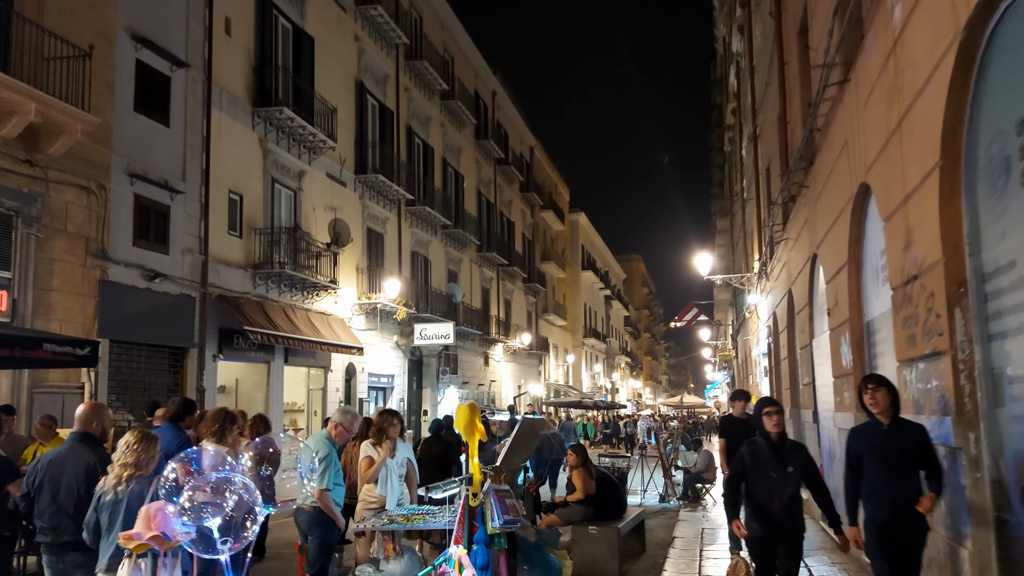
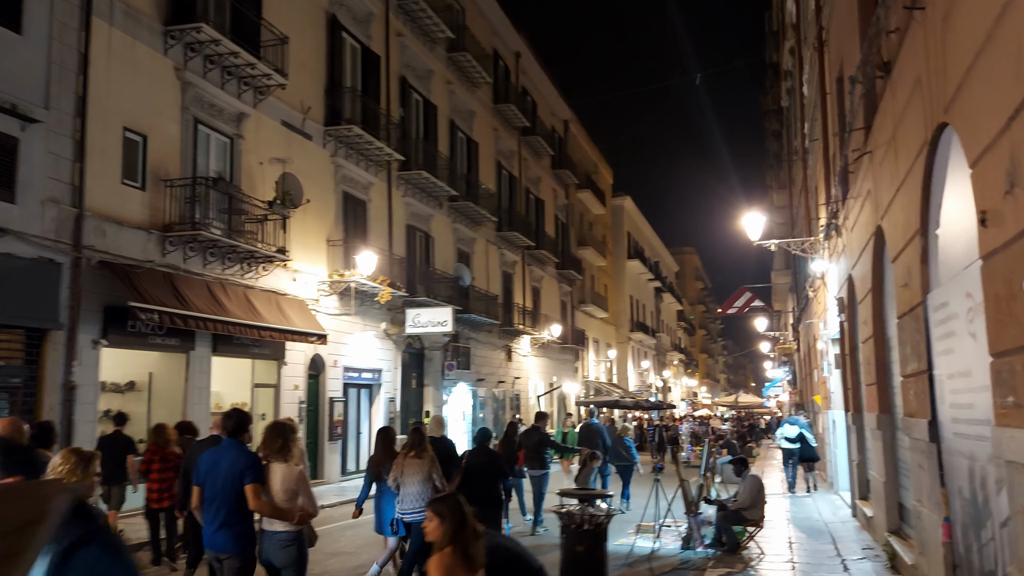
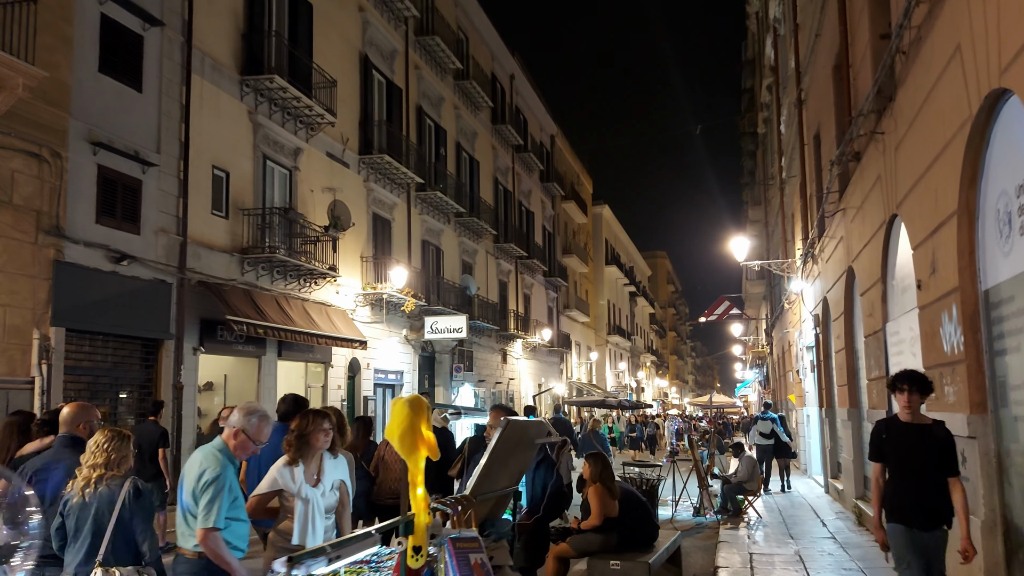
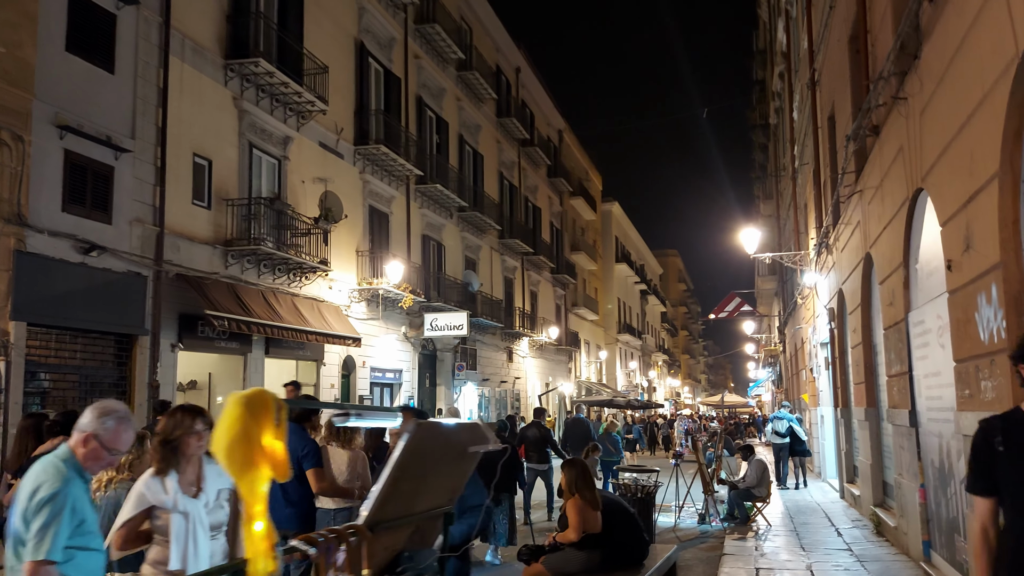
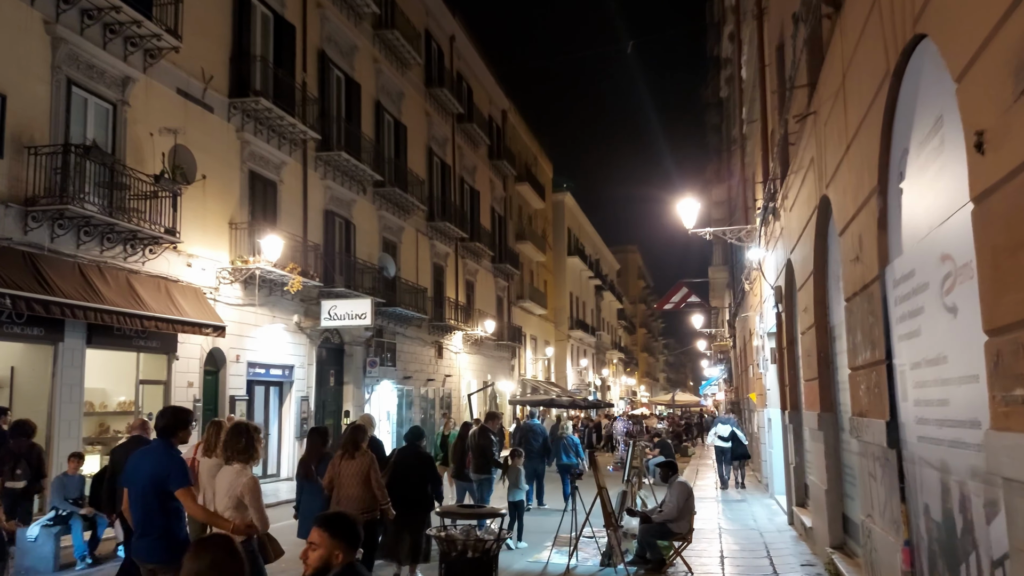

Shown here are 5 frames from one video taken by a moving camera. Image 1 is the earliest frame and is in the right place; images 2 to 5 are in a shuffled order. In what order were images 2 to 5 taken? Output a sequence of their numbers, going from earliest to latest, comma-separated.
3, 4, 2, 5
